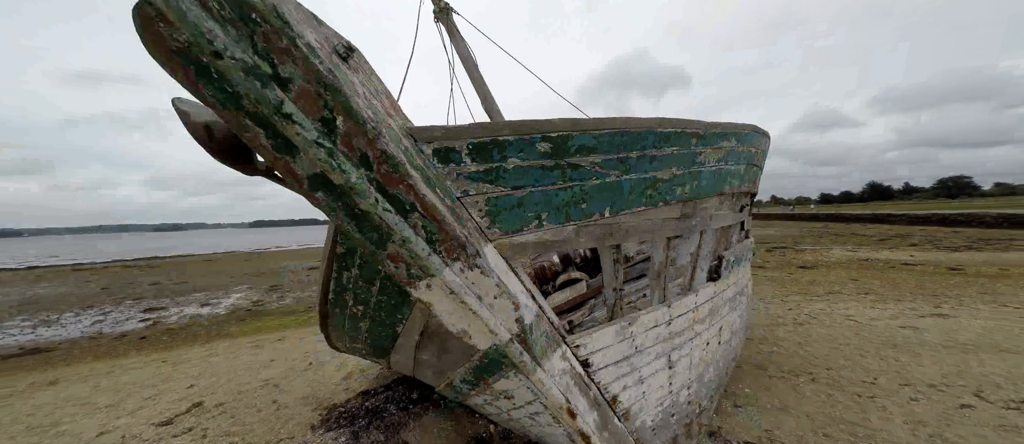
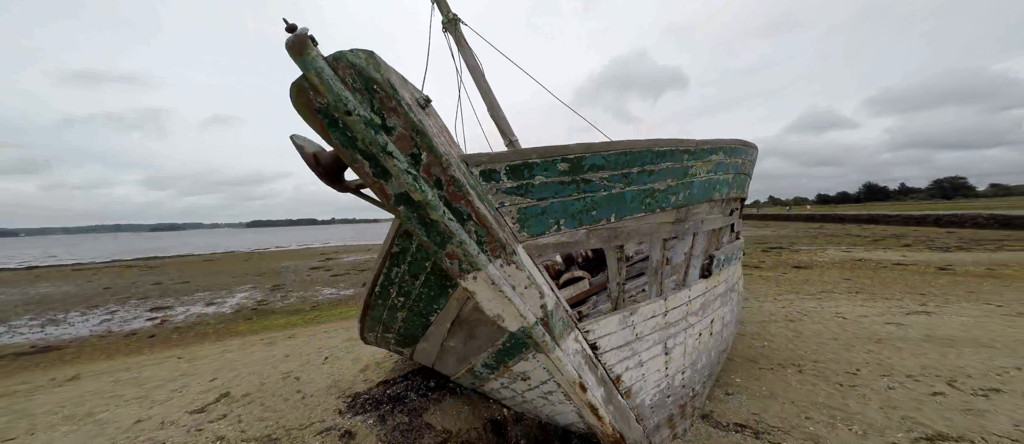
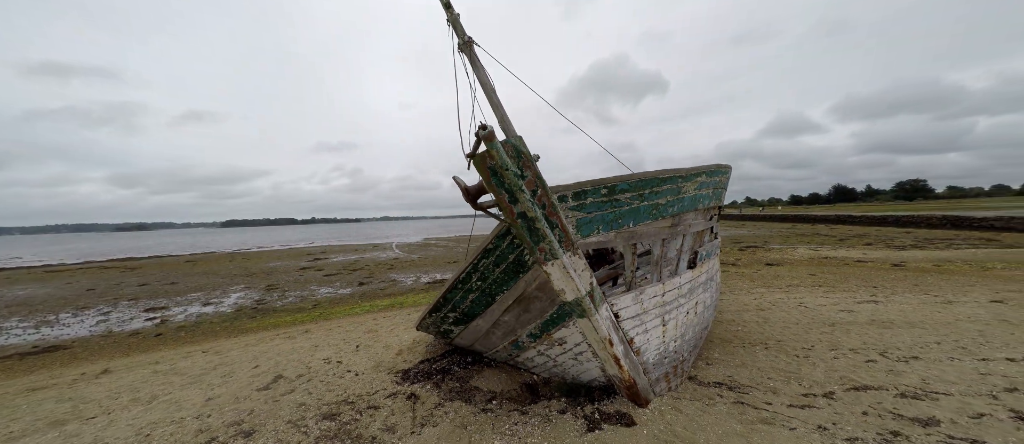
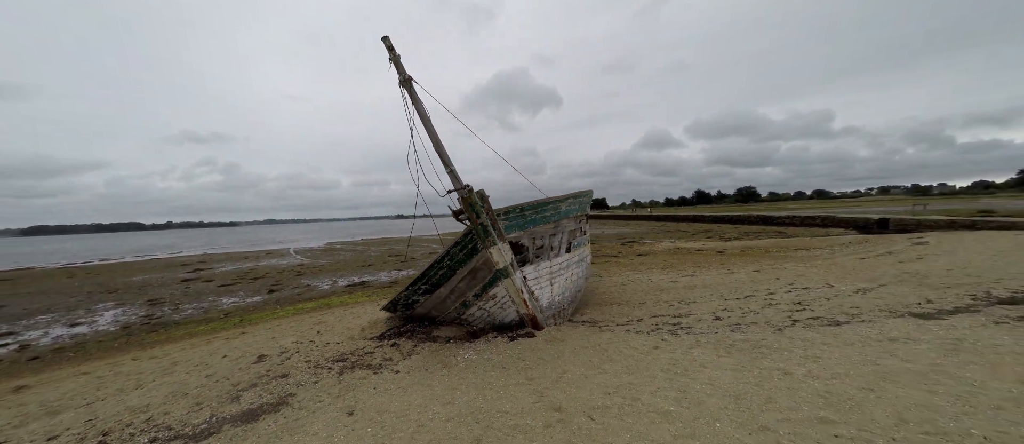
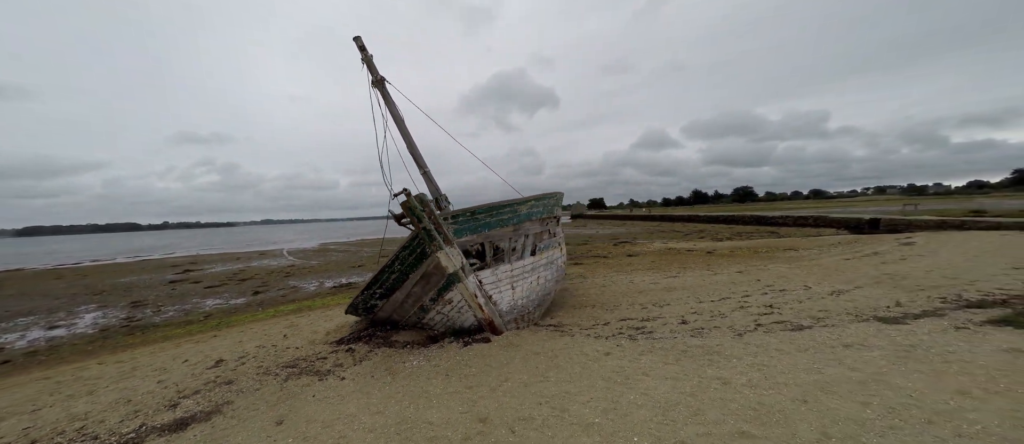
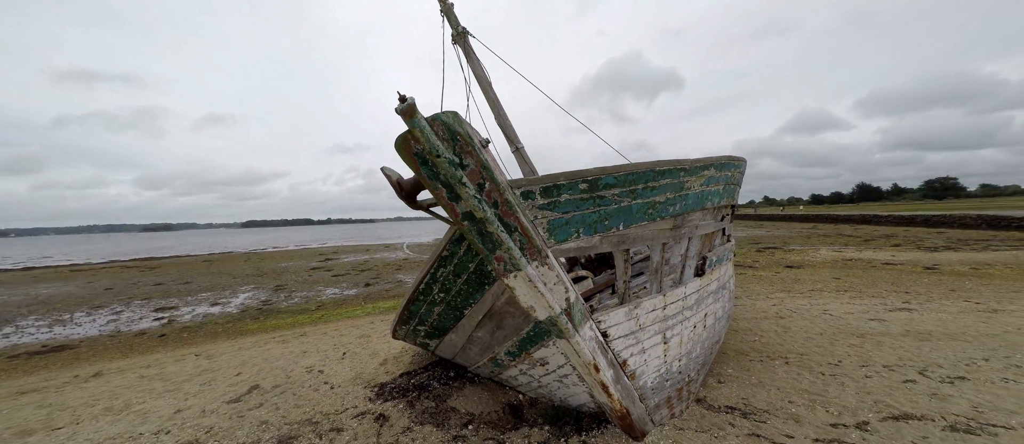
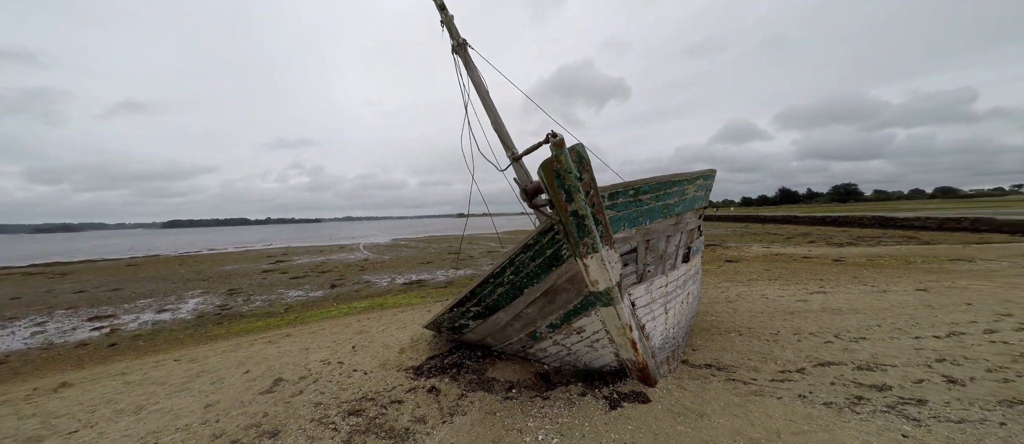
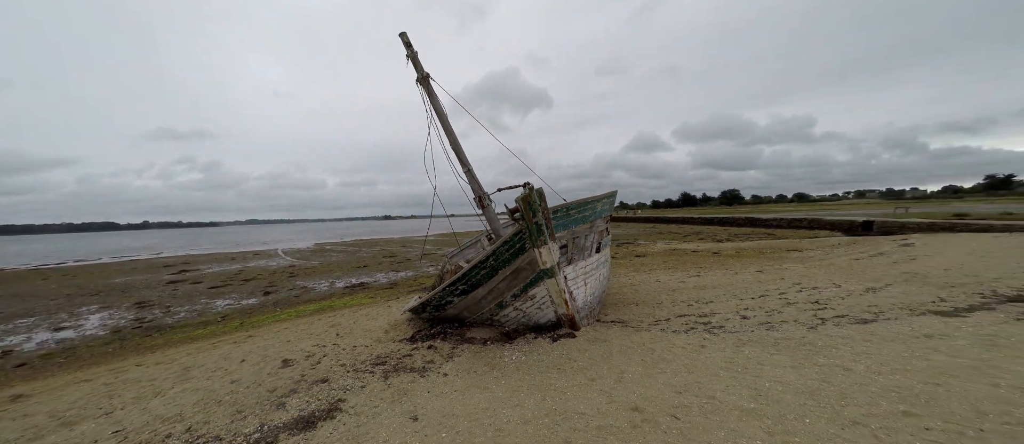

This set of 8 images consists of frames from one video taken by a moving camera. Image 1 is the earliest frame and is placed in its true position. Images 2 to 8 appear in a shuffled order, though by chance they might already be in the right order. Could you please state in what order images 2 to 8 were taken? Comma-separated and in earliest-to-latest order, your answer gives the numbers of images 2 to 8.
2, 6, 3, 7, 8, 4, 5
